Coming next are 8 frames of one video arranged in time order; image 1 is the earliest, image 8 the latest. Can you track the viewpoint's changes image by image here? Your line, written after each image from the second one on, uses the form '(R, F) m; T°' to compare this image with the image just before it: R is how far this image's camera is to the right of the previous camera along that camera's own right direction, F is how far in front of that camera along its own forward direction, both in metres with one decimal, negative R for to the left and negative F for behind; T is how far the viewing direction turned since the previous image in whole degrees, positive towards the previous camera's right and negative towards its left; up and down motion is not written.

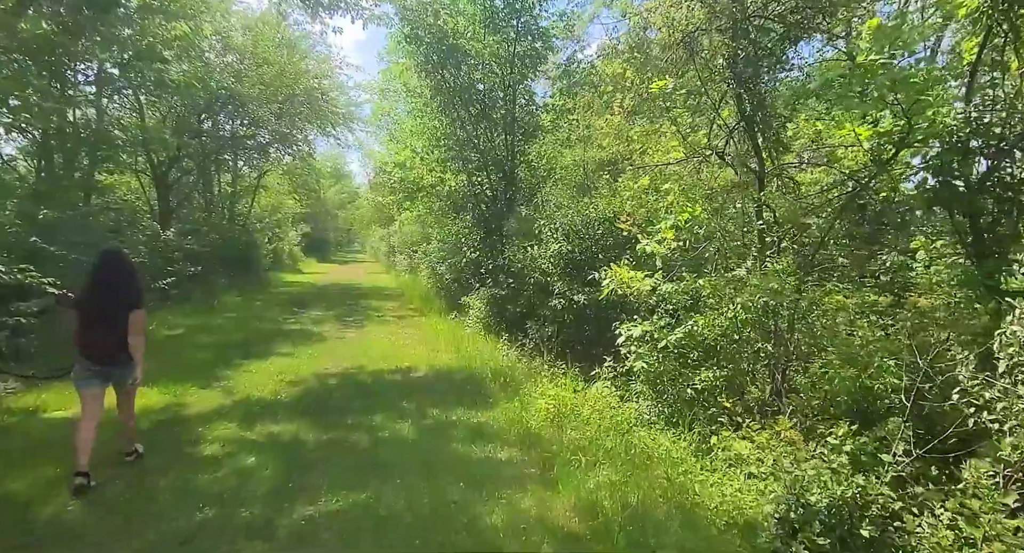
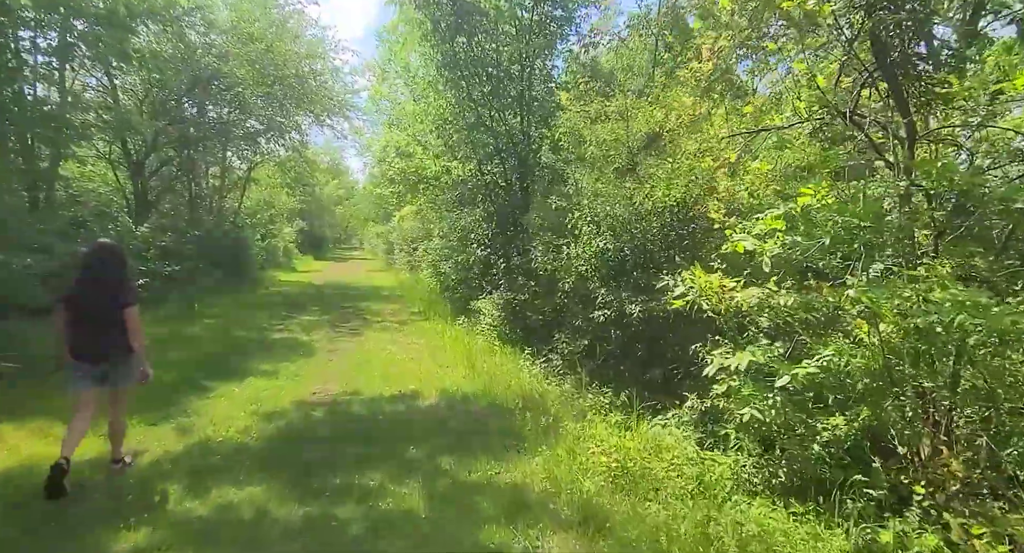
(-0.4, +1.7) m; 0°
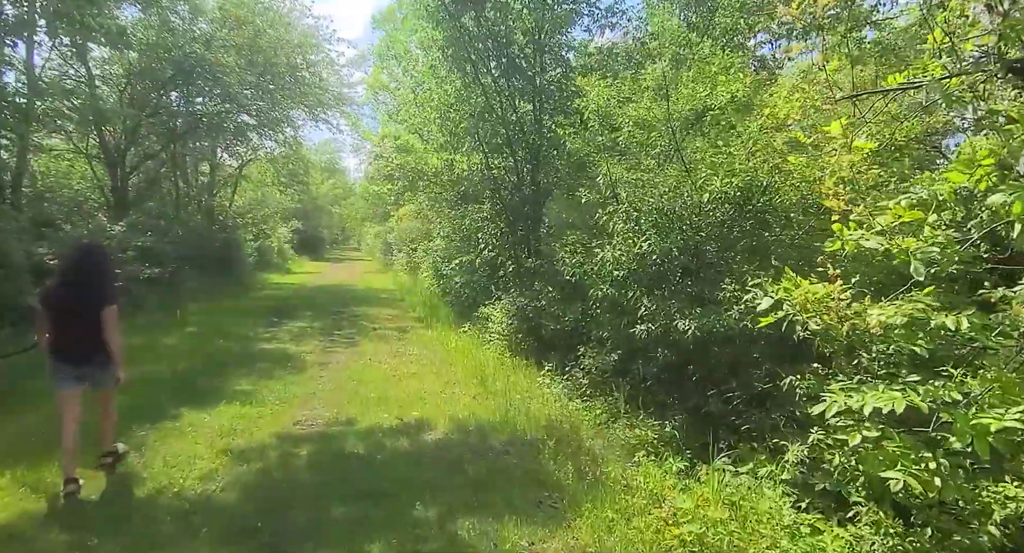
(-0.3, +1.2) m; 0°
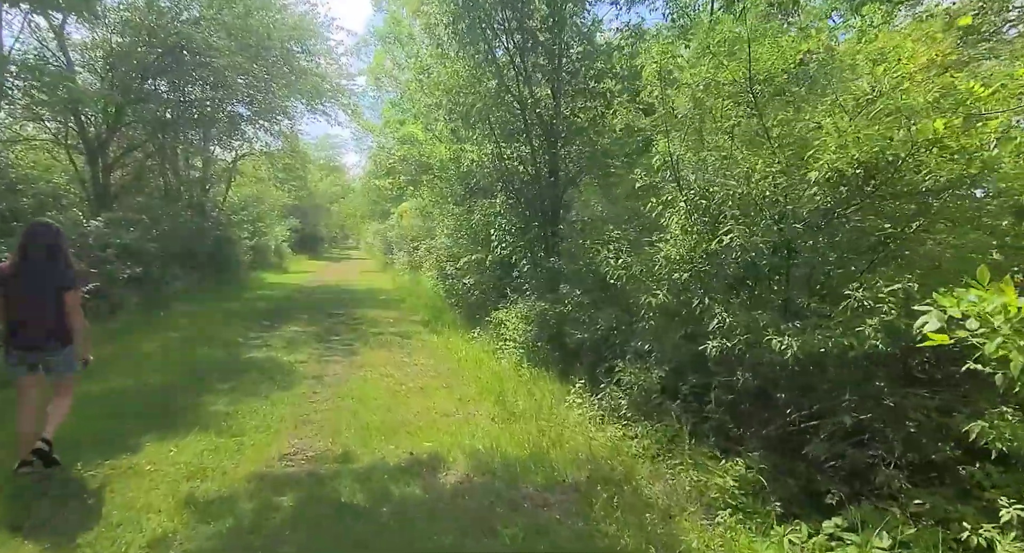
(-0.3, +1.2) m; 0°
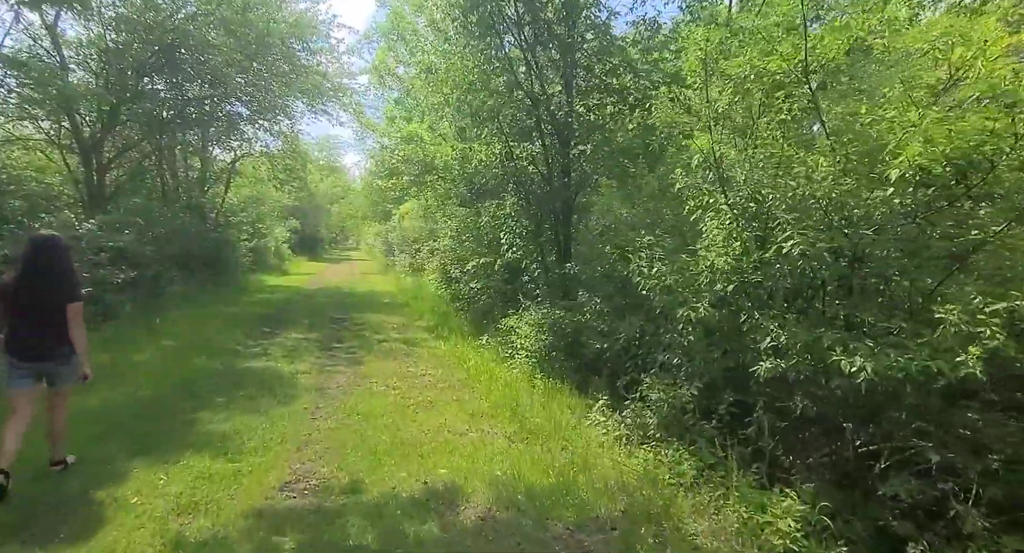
(-0.2, +0.5) m; 0°
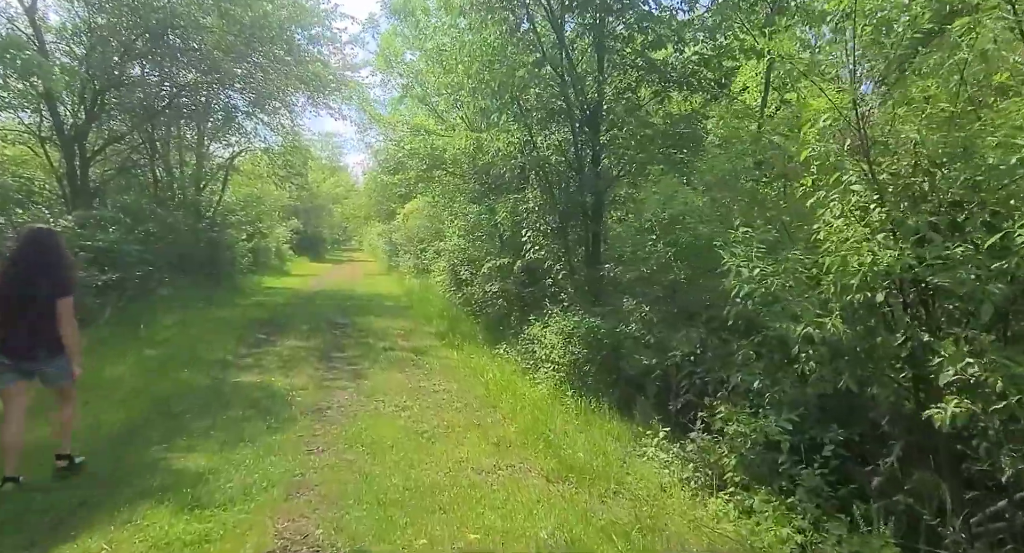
(-0.3, +1.2) m; 0°
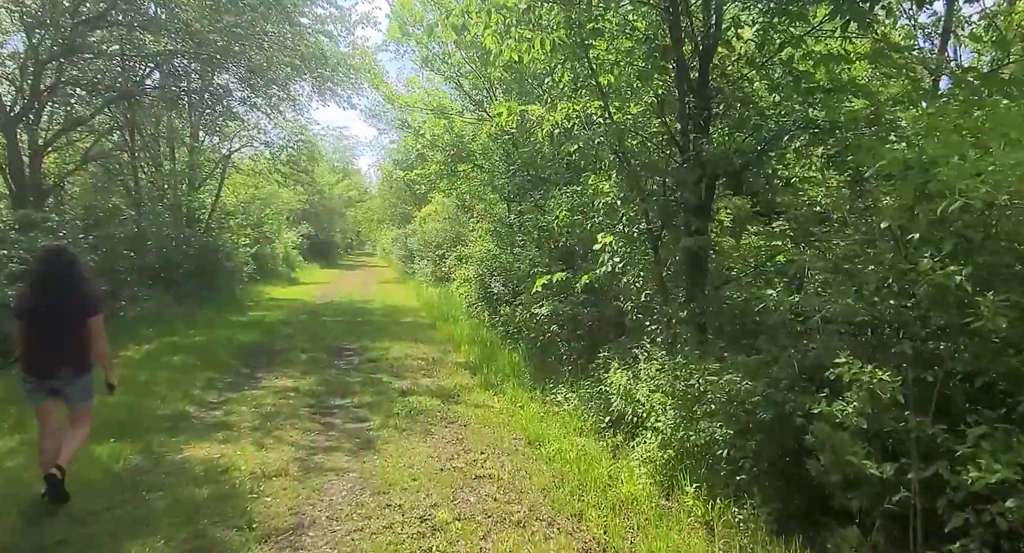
(-0.6, +2.8) m; -1°
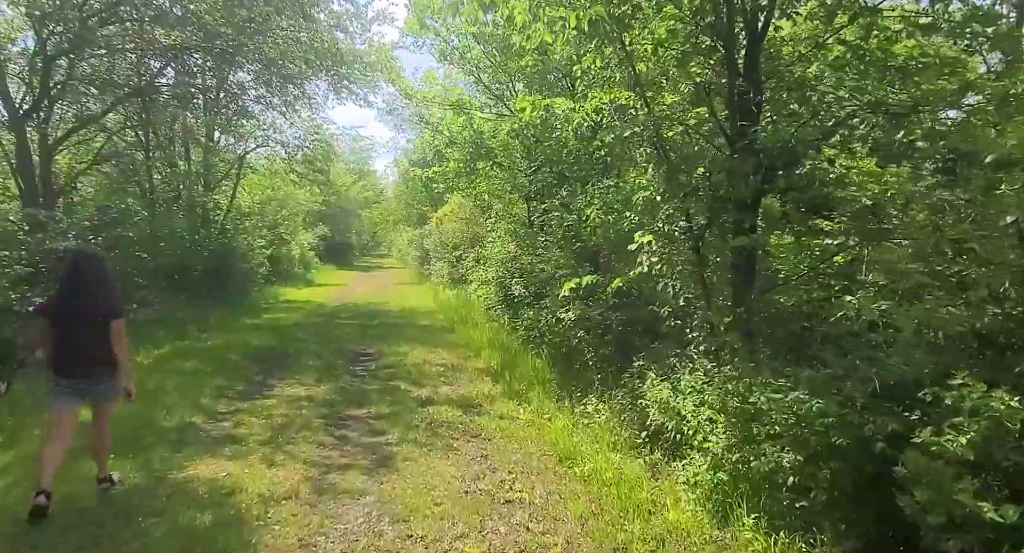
(-0.1, +0.5) m; -1°
